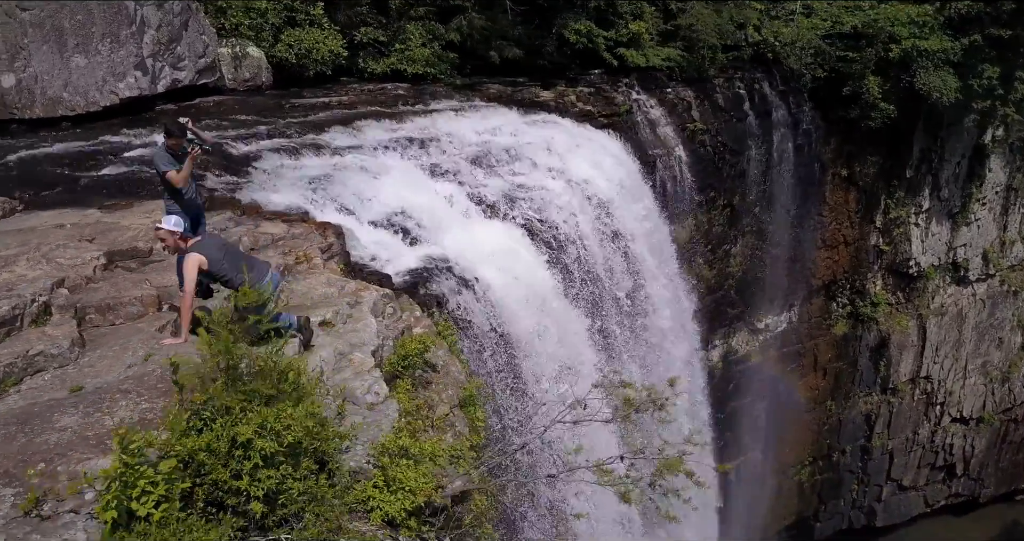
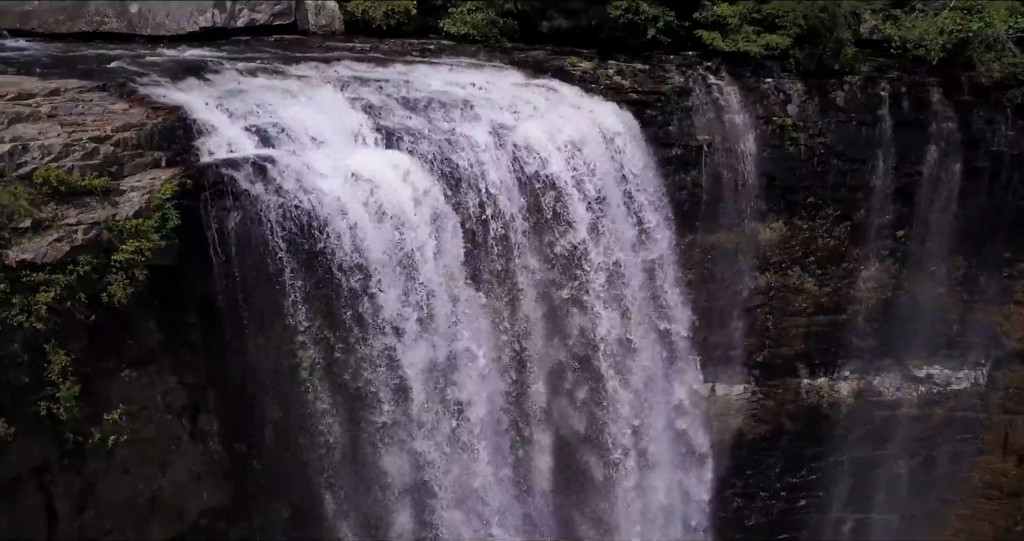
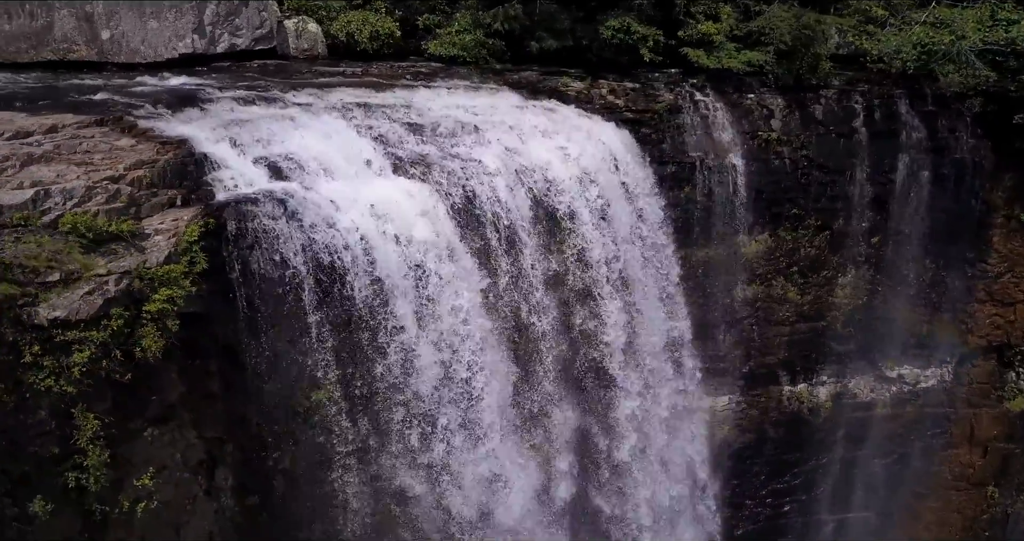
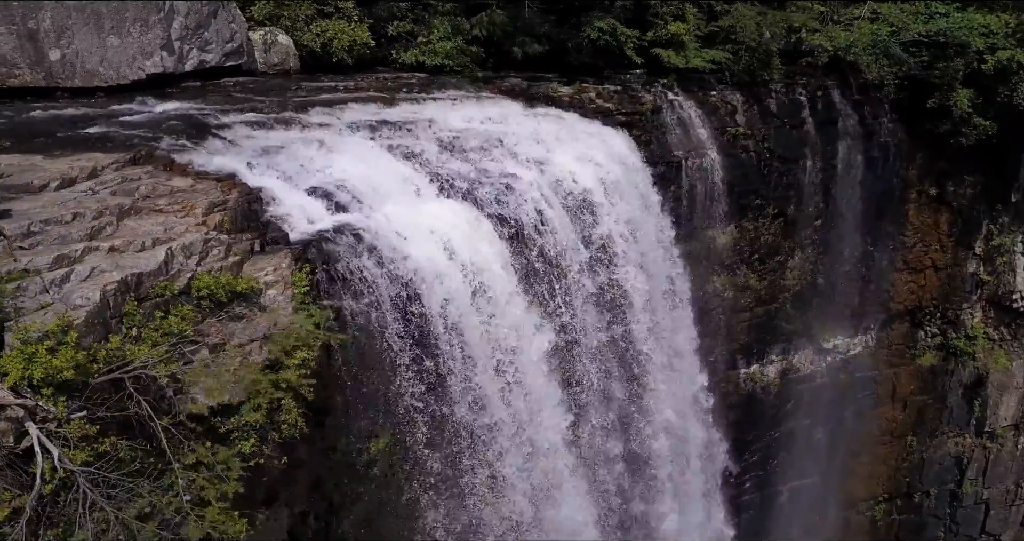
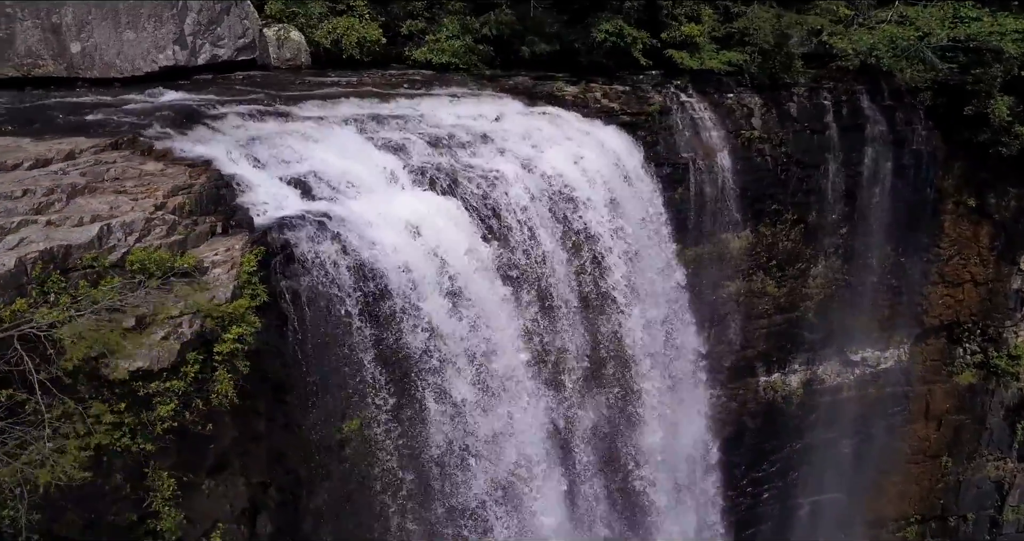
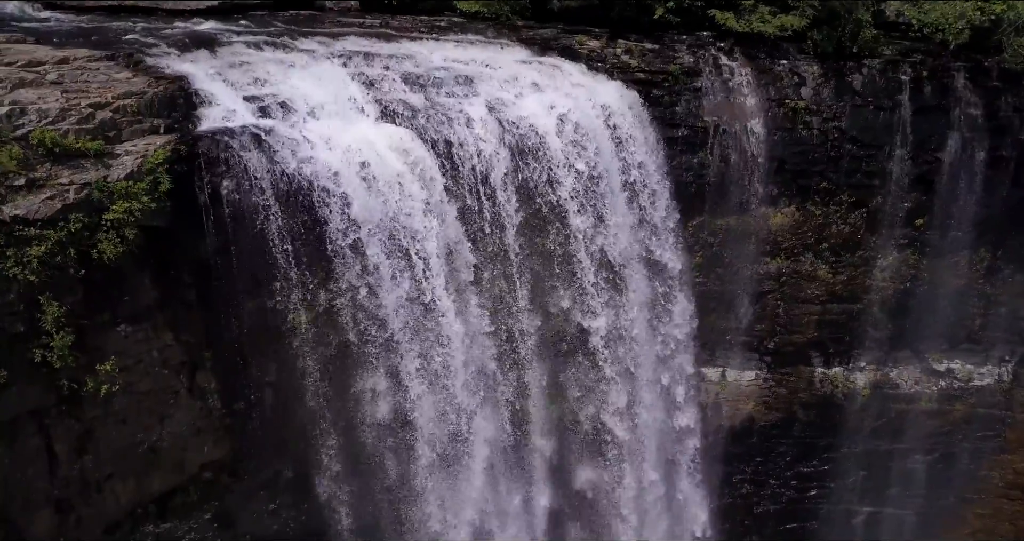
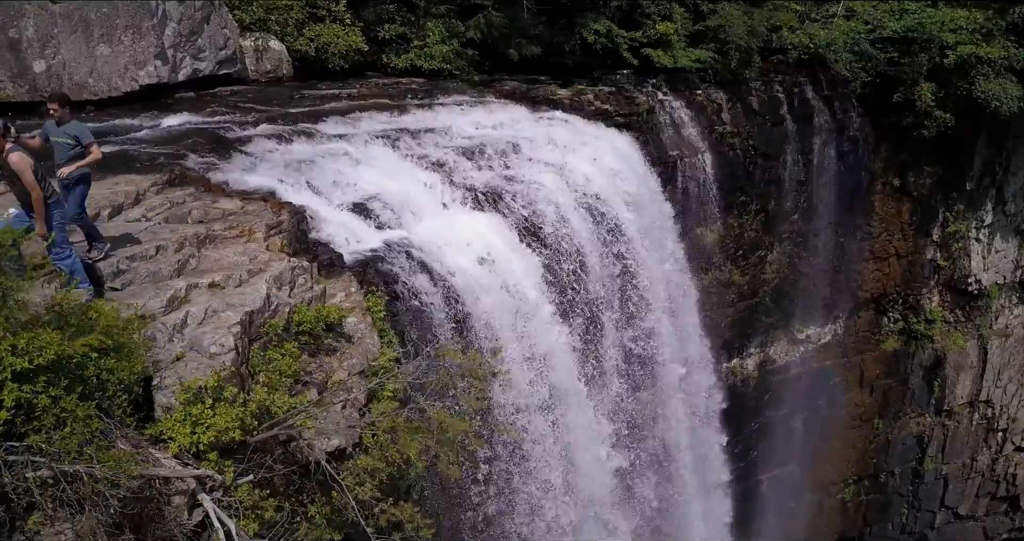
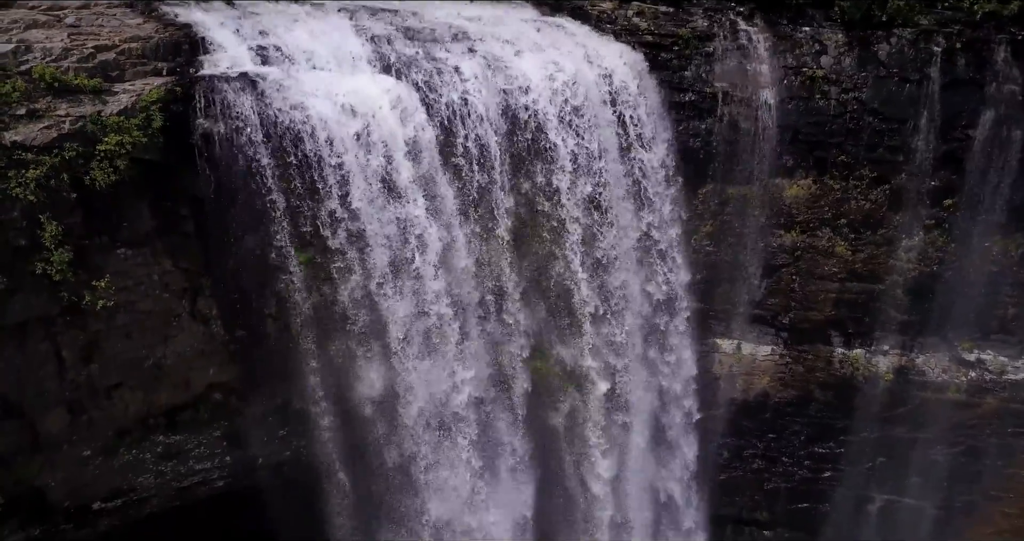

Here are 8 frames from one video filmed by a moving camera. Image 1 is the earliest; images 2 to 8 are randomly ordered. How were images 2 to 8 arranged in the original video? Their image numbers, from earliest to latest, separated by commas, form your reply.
7, 4, 5, 3, 2, 6, 8
